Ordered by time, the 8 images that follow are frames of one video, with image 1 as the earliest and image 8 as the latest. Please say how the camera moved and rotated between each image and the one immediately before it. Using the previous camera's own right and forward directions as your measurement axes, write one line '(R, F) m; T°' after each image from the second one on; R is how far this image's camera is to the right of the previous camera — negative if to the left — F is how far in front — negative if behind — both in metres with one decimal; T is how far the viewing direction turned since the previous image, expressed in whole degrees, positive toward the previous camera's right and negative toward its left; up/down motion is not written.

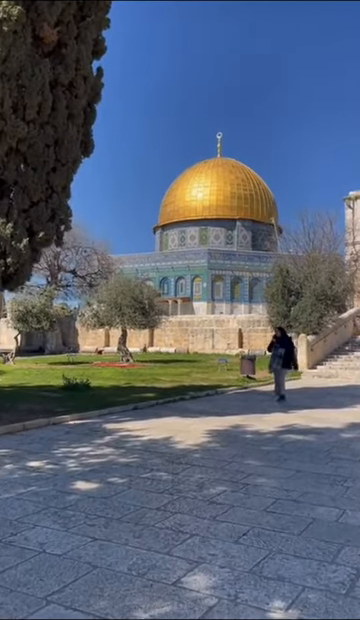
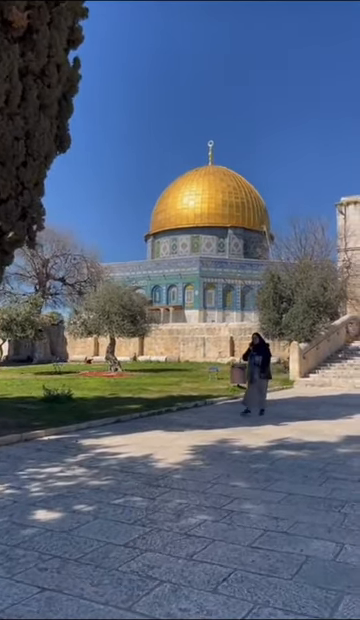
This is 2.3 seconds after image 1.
(+0.2, +0.6) m; +1°
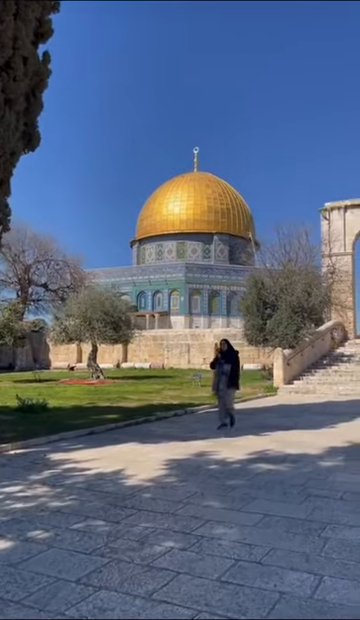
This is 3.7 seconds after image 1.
(+0.2, +0.4) m; +1°
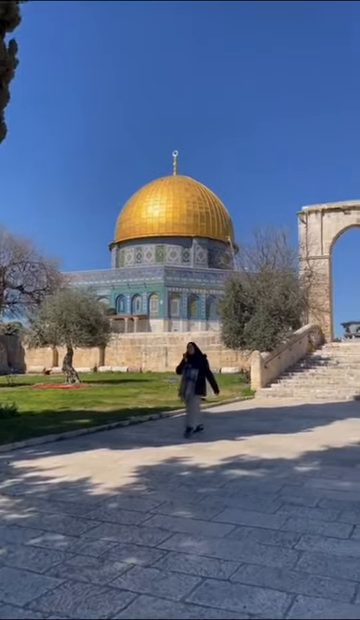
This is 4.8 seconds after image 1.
(+0.1, +0.3) m; +2°
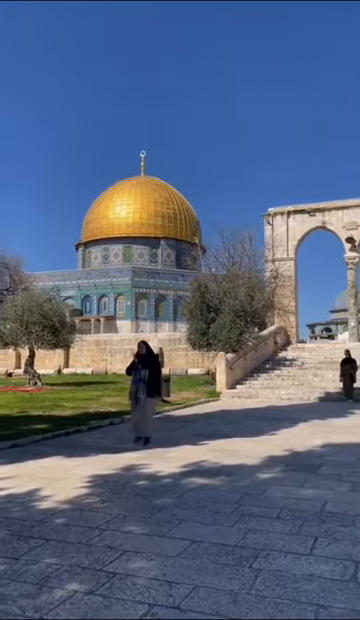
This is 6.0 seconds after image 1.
(+0.1, +0.3) m; +4°
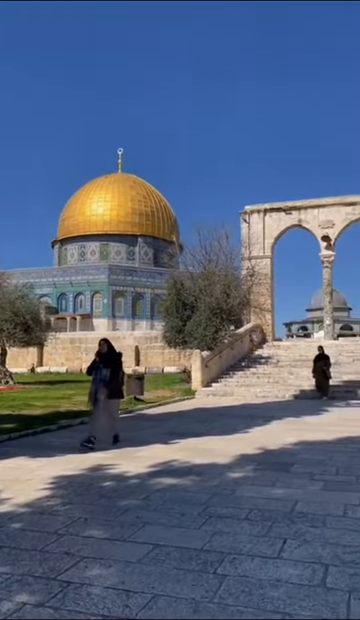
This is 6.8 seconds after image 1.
(+0.1, +0.2) m; +2°
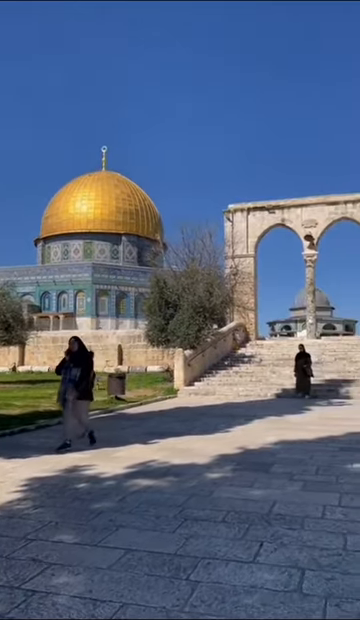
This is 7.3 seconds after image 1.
(+0.1, +0.1) m; +2°
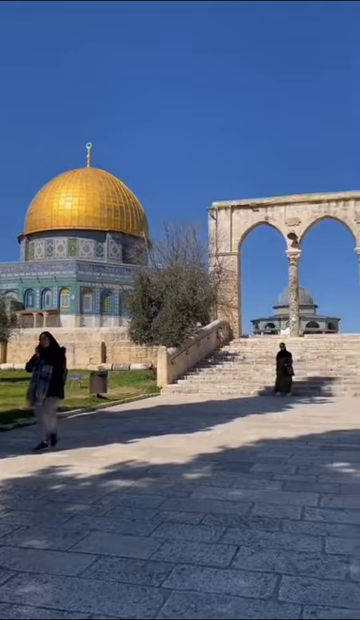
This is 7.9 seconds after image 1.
(+0.1, +0.1) m; +2°
